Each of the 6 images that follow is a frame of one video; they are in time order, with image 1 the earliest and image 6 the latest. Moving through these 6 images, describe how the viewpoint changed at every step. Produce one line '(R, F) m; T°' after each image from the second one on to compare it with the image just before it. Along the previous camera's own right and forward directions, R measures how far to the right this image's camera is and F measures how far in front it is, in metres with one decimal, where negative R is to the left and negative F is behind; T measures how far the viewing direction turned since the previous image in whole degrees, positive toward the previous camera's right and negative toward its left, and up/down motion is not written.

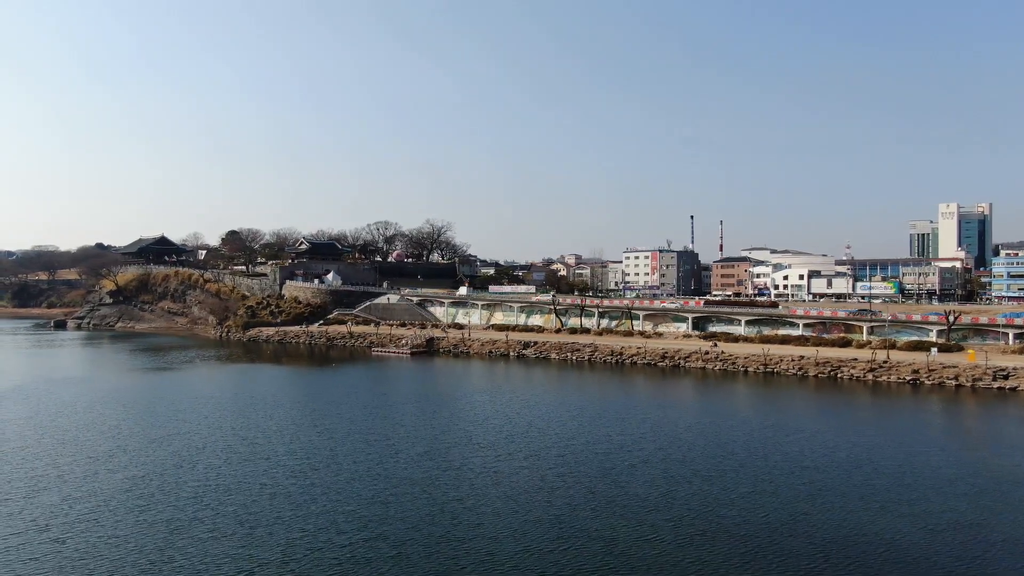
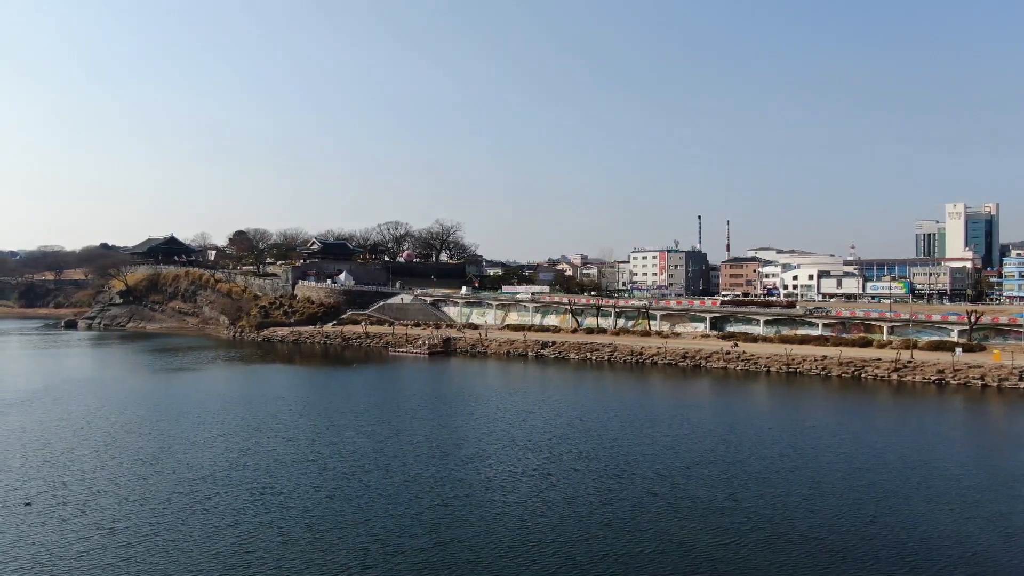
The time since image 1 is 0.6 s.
(-0.5, 0.0) m; 0°
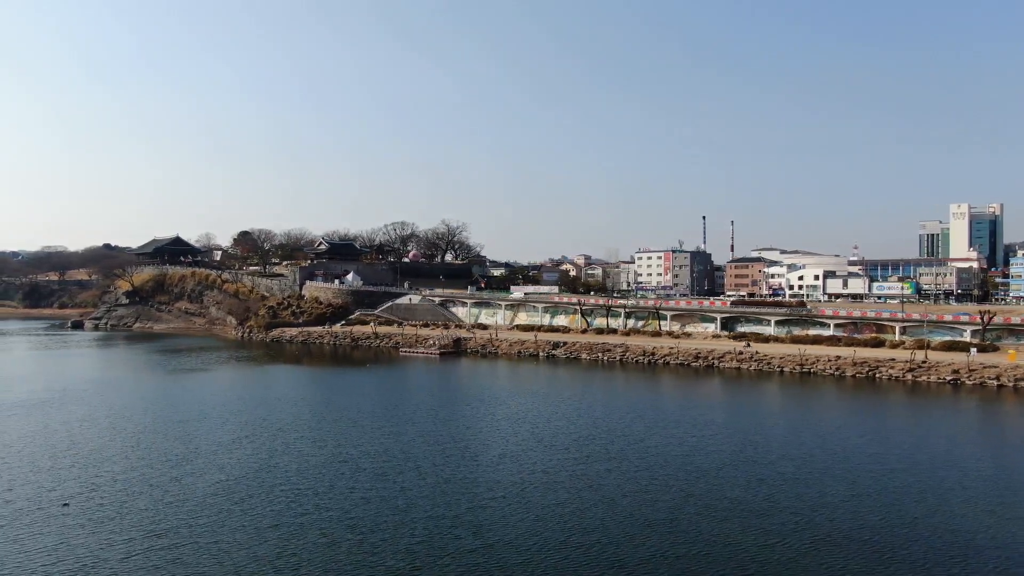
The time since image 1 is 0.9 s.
(-0.3, 0.0) m; 0°
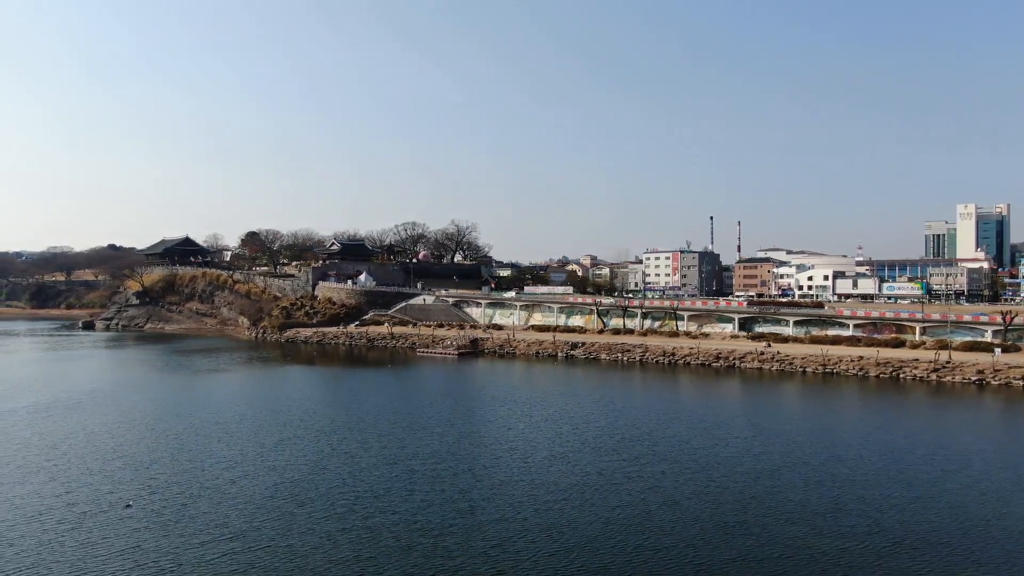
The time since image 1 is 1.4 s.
(-0.5, 0.0) m; 0°
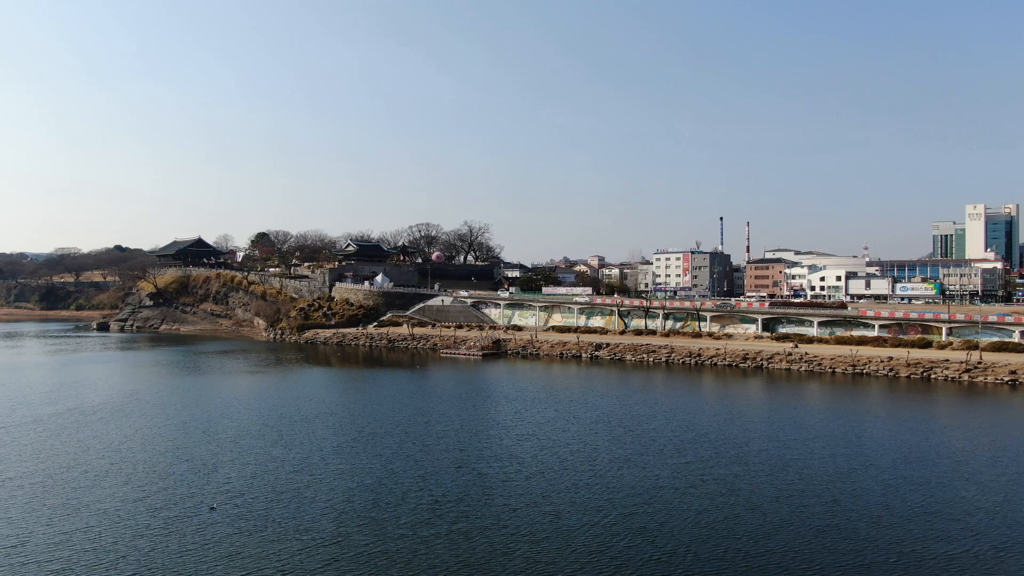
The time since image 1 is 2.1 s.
(-0.6, 0.0) m; 0°
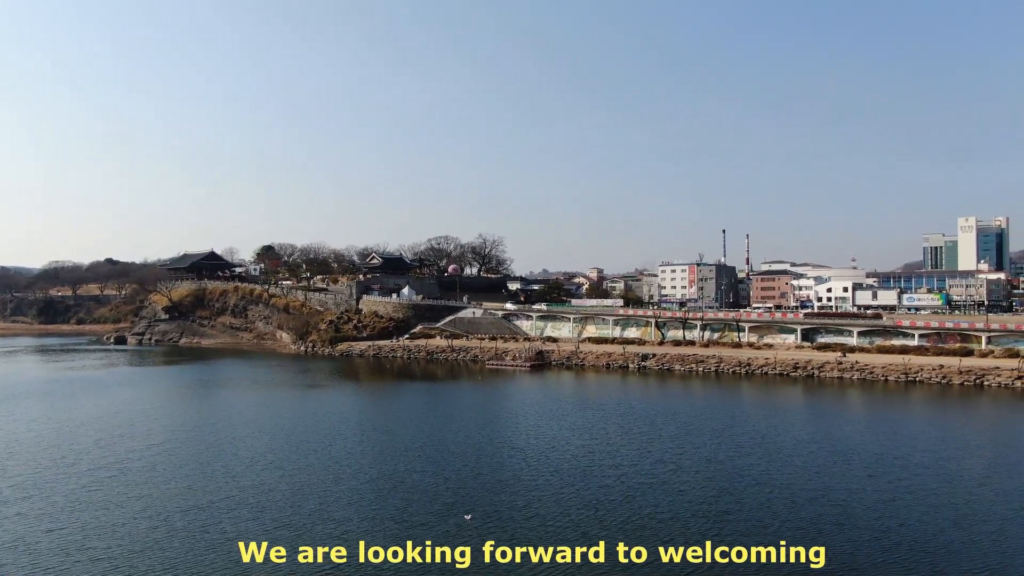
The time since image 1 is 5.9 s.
(-1.8, -0.1) m; +2°
